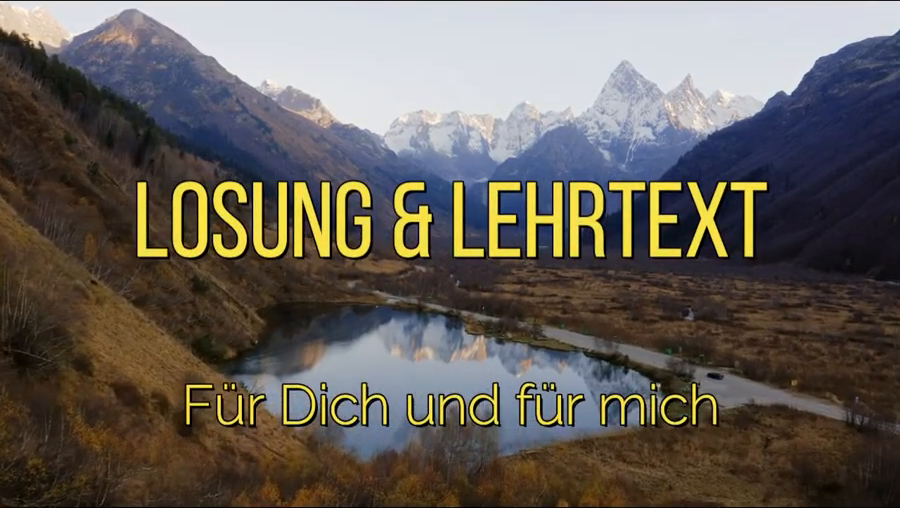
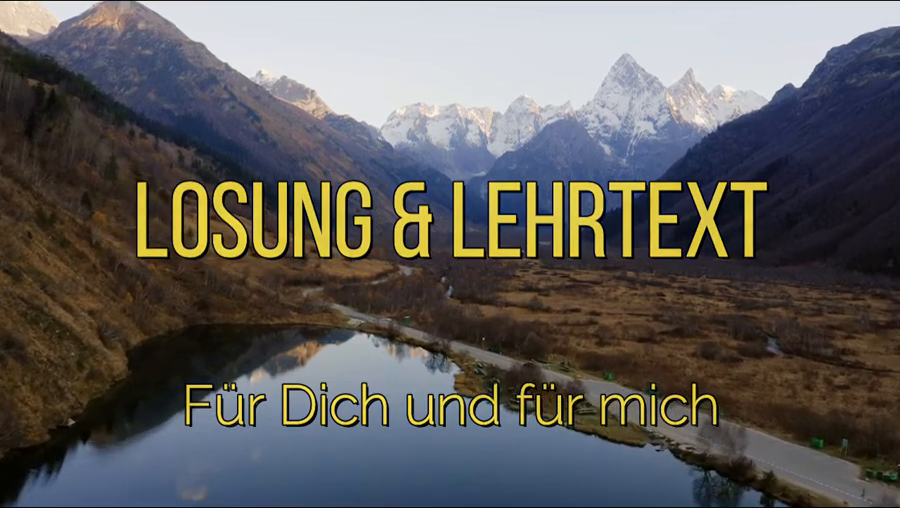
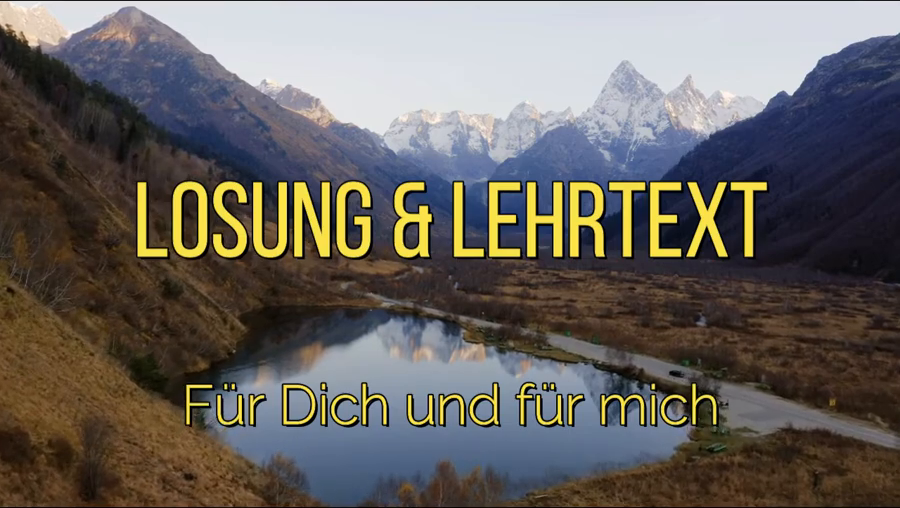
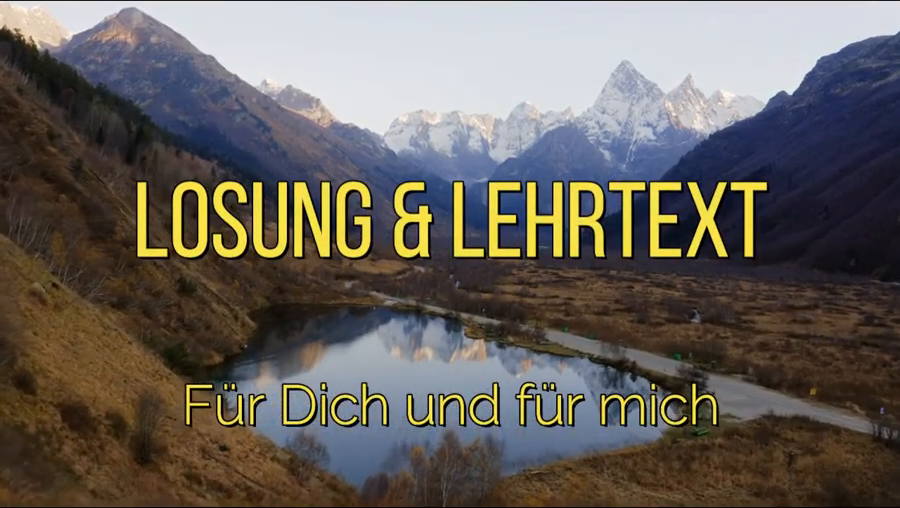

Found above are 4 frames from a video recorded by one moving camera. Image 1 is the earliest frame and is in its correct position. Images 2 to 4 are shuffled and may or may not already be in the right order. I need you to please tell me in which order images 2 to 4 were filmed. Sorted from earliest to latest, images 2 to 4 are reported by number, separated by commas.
4, 3, 2
